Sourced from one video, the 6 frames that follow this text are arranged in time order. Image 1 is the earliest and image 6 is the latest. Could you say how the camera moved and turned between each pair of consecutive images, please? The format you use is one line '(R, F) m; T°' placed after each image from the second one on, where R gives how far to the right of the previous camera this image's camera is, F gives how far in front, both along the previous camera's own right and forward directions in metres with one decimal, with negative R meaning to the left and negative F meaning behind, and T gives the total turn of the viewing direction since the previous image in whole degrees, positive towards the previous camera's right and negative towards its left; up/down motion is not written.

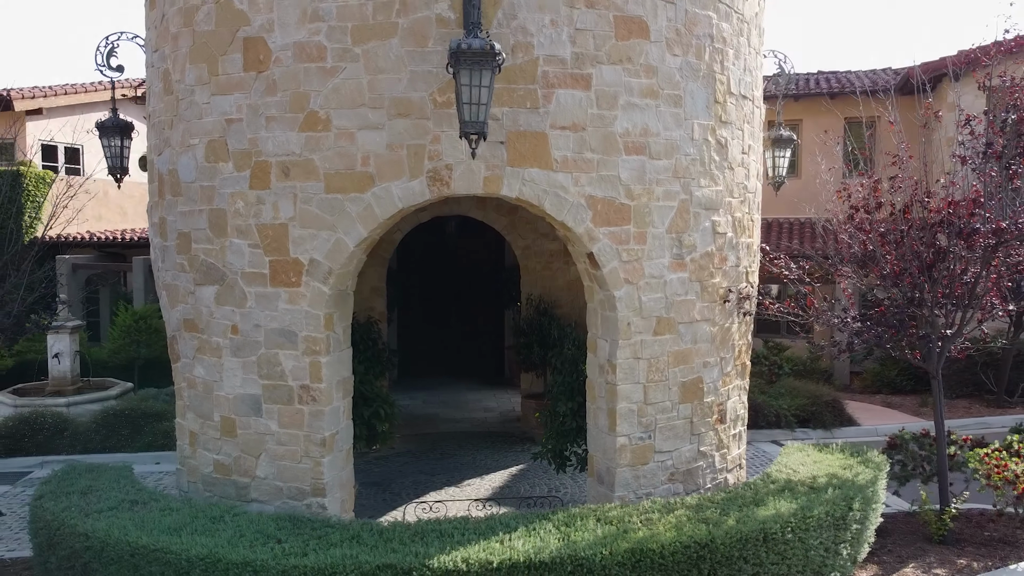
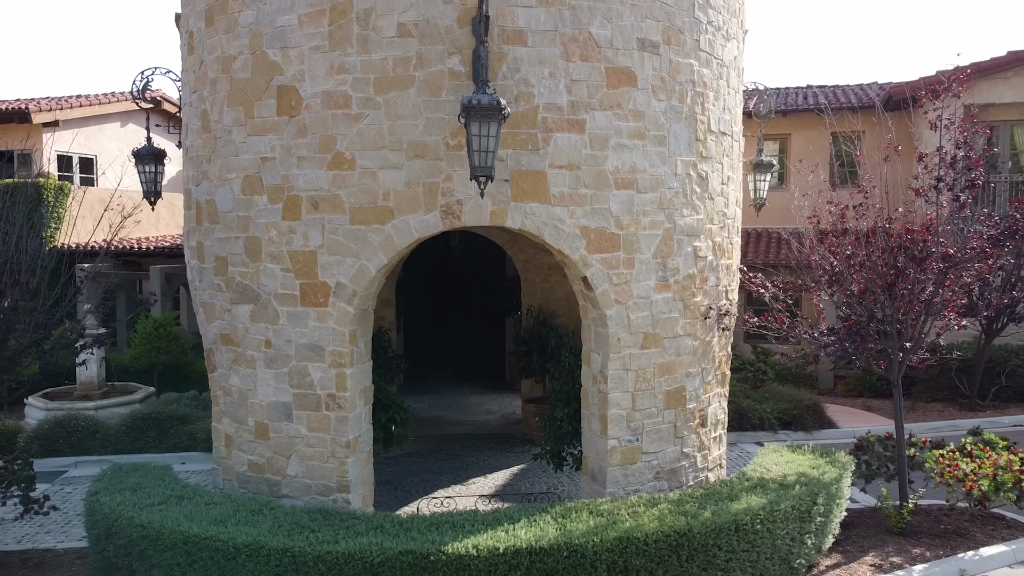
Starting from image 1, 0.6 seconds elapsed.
(0.0, -0.7) m; 0°
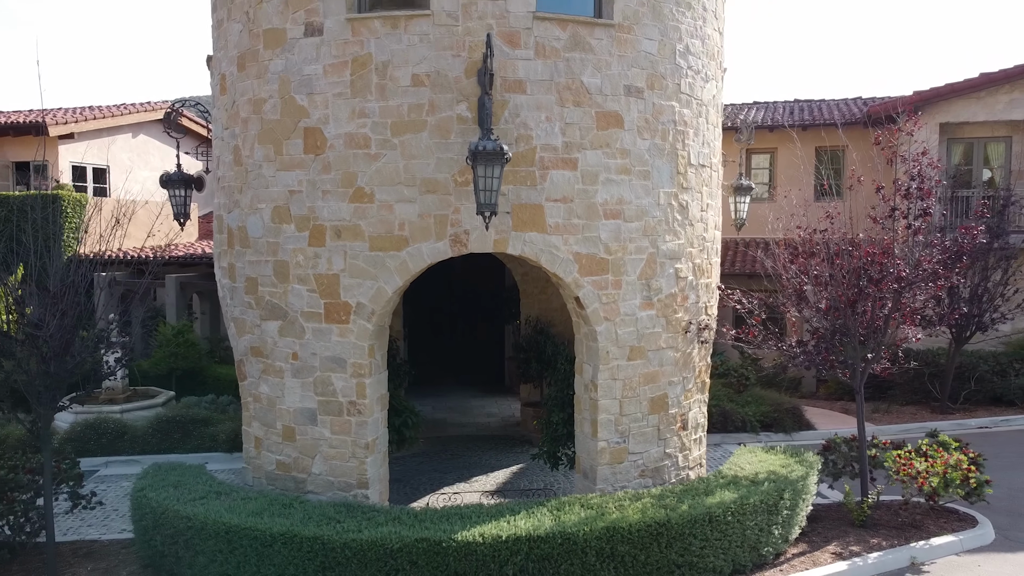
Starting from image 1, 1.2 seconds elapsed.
(0.0, -0.7) m; 0°
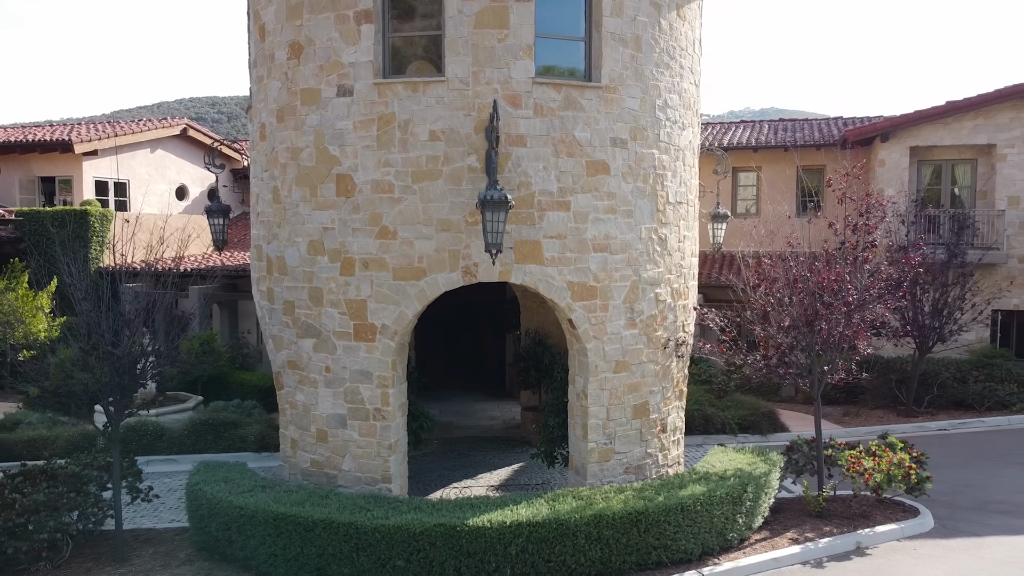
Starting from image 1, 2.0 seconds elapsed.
(0.0, -1.1) m; 0°
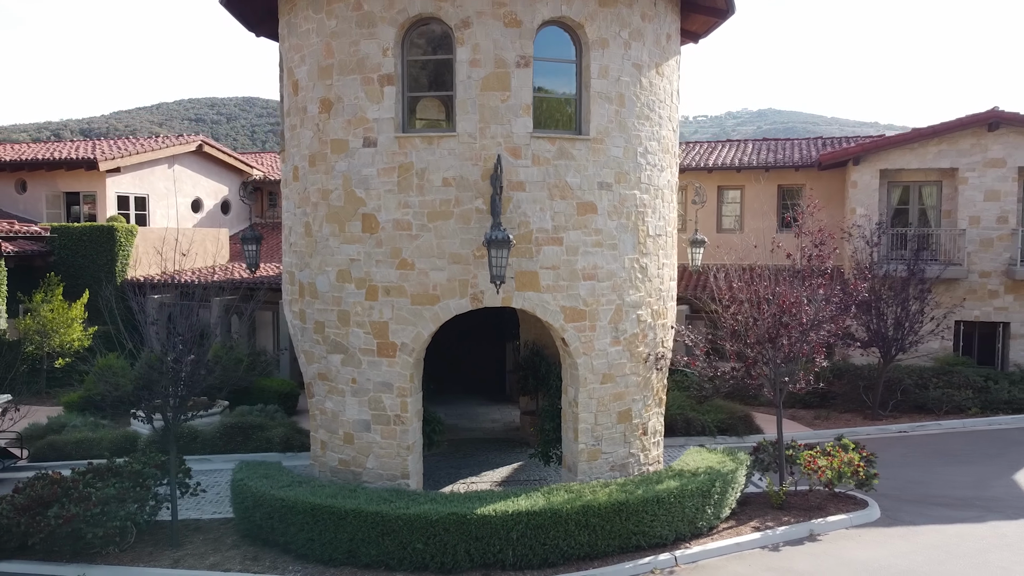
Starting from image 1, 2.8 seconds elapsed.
(0.0, -1.3) m; 0°
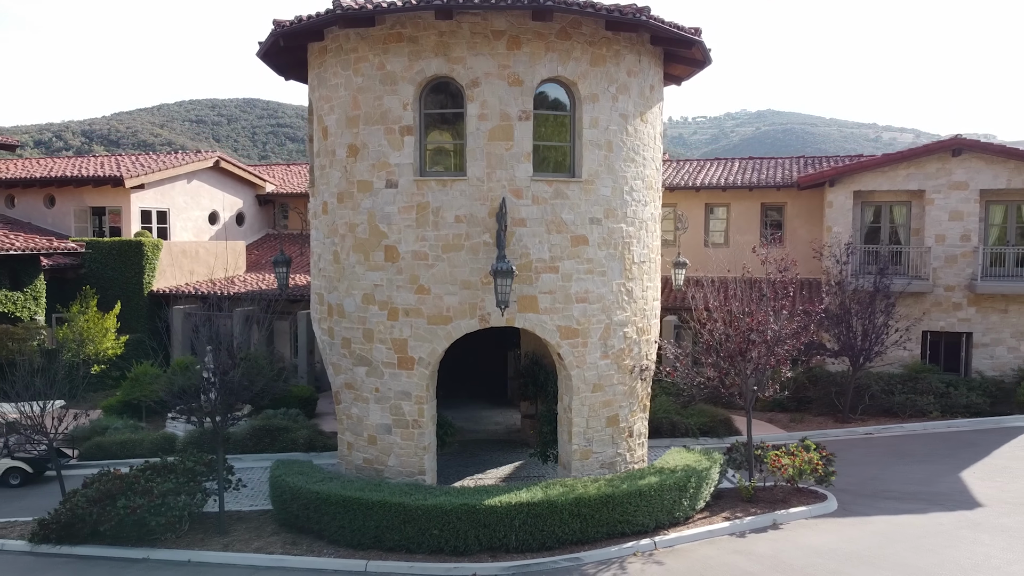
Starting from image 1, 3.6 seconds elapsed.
(0.0, -1.4) m; 0°
